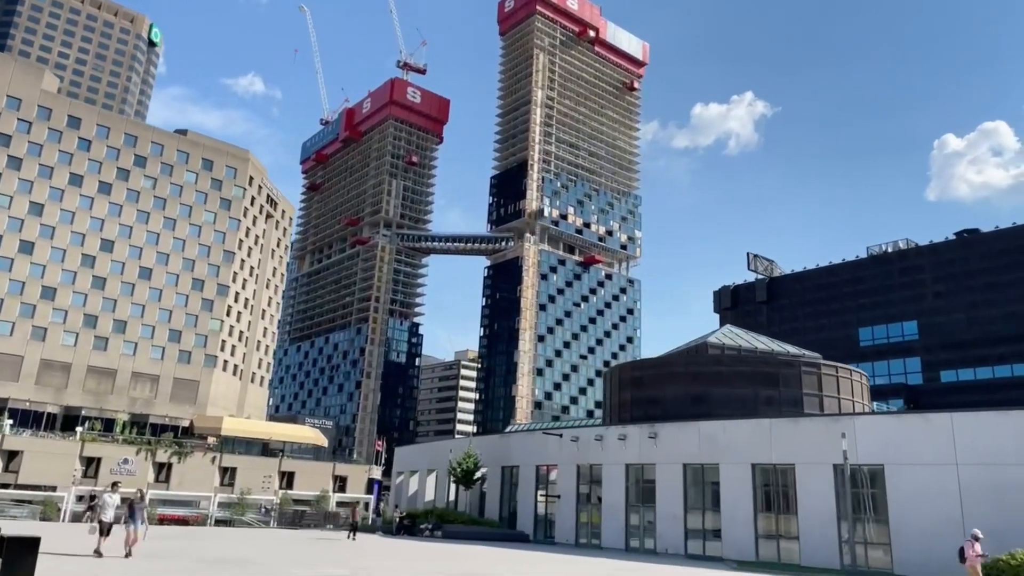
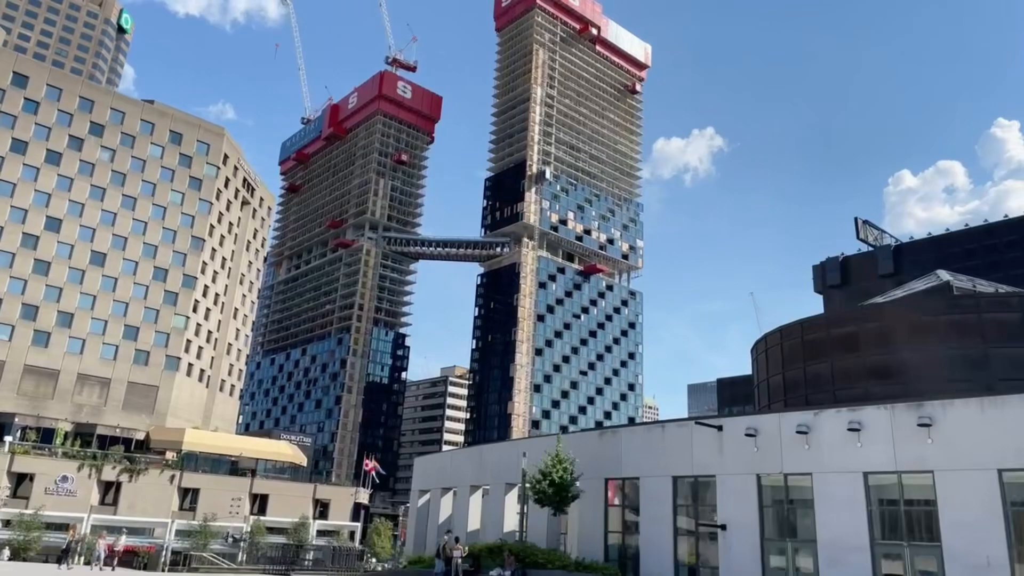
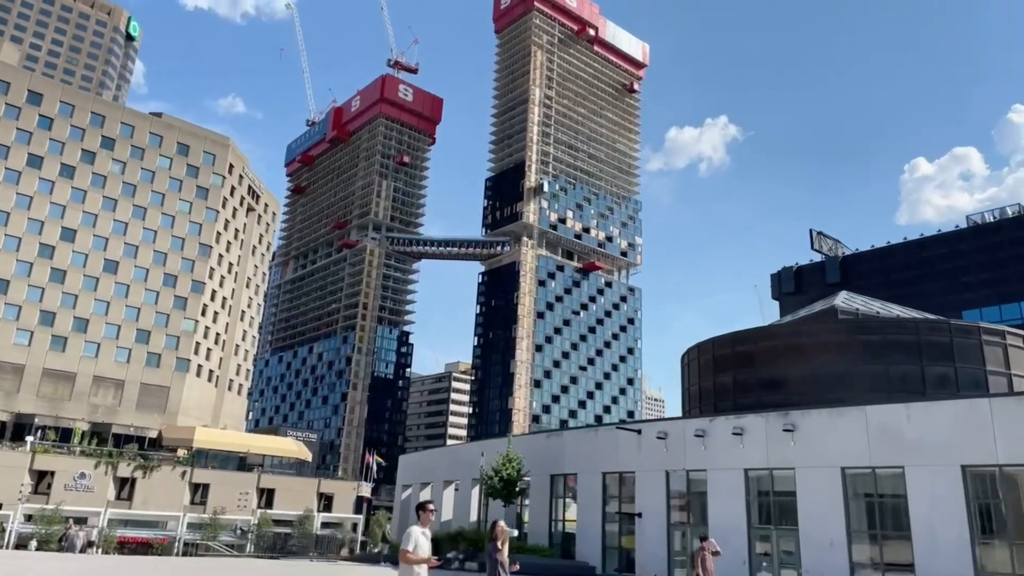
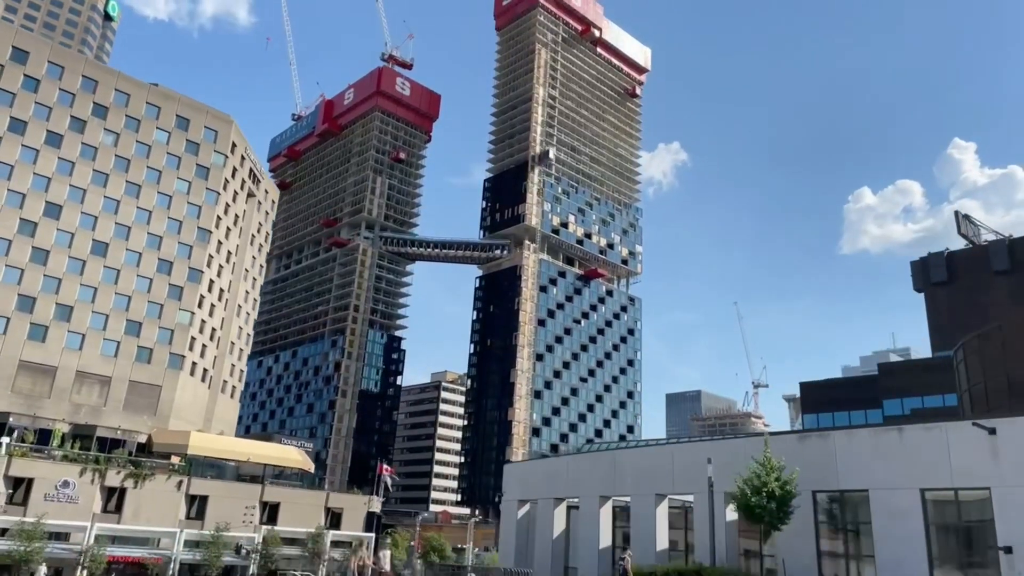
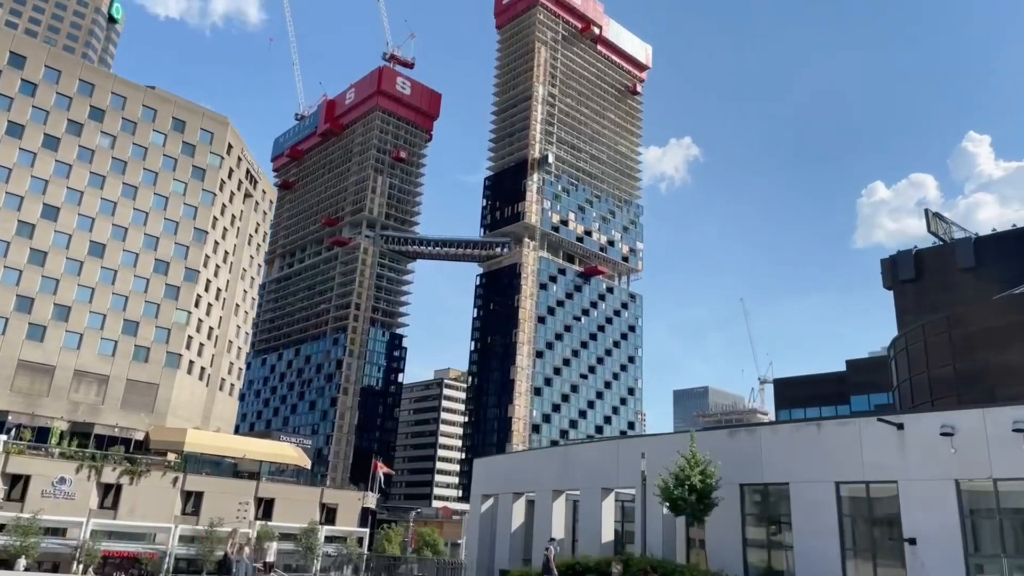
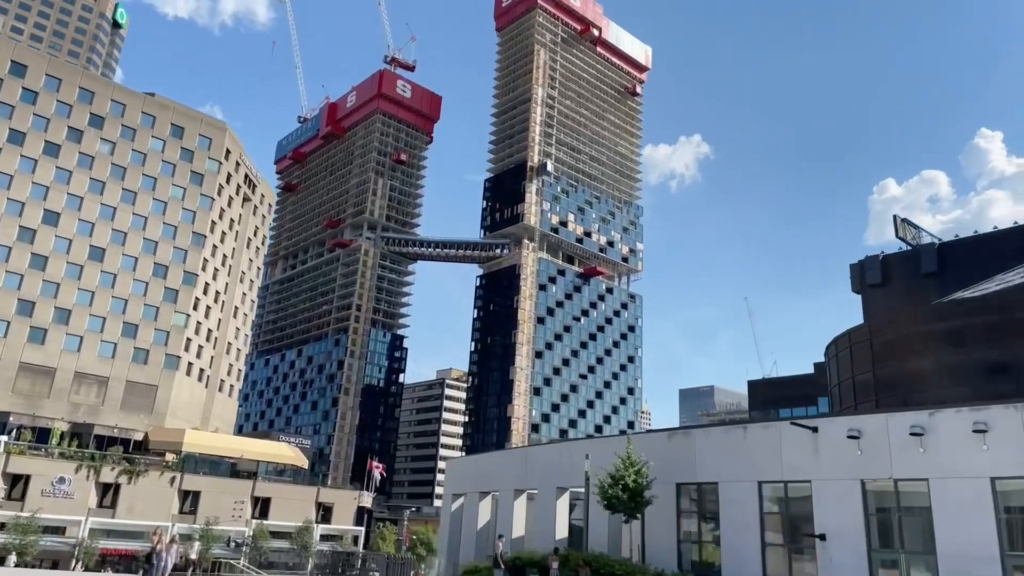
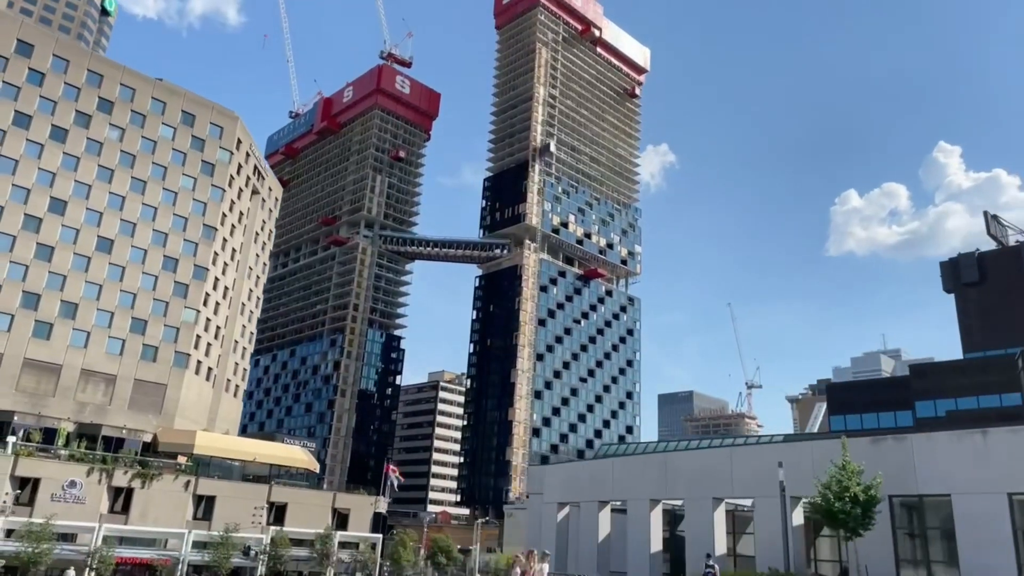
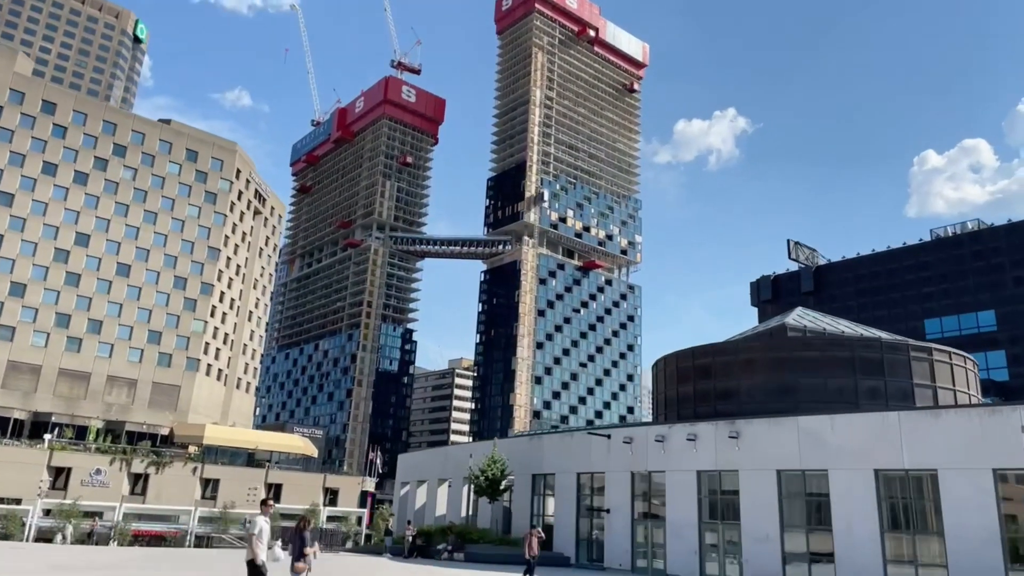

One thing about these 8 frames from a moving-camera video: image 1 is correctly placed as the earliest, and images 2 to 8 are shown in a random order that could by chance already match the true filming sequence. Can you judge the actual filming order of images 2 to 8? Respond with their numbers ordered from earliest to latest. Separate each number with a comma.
8, 3, 2, 6, 5, 4, 7
